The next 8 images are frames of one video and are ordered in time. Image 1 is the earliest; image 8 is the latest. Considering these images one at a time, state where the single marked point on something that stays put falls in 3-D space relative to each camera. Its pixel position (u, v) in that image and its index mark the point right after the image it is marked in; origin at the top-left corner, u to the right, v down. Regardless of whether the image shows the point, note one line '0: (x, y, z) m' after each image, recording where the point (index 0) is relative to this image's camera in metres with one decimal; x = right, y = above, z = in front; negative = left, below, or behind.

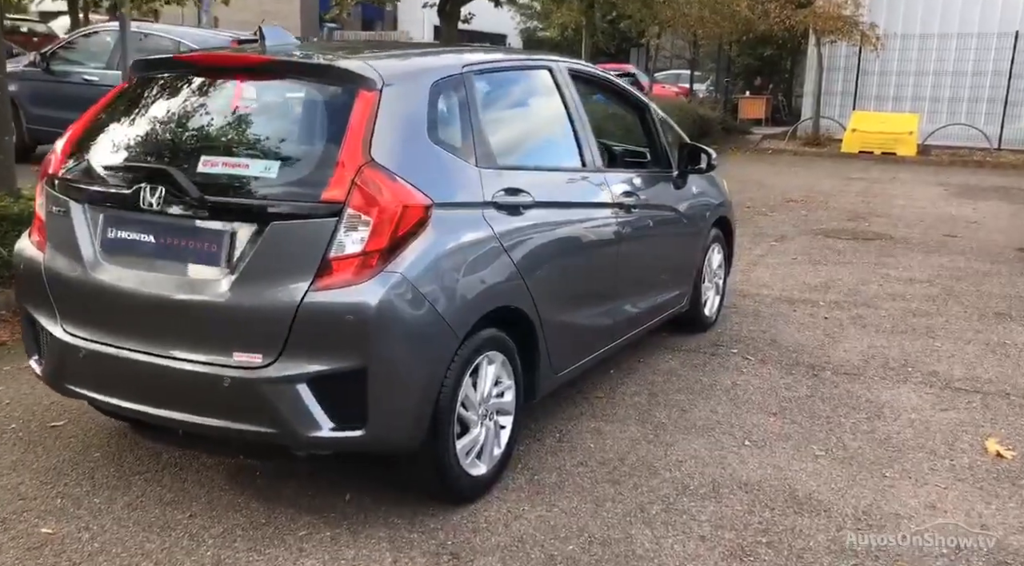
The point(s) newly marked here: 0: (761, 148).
0: (+5.7, +3.1, +19.4) m
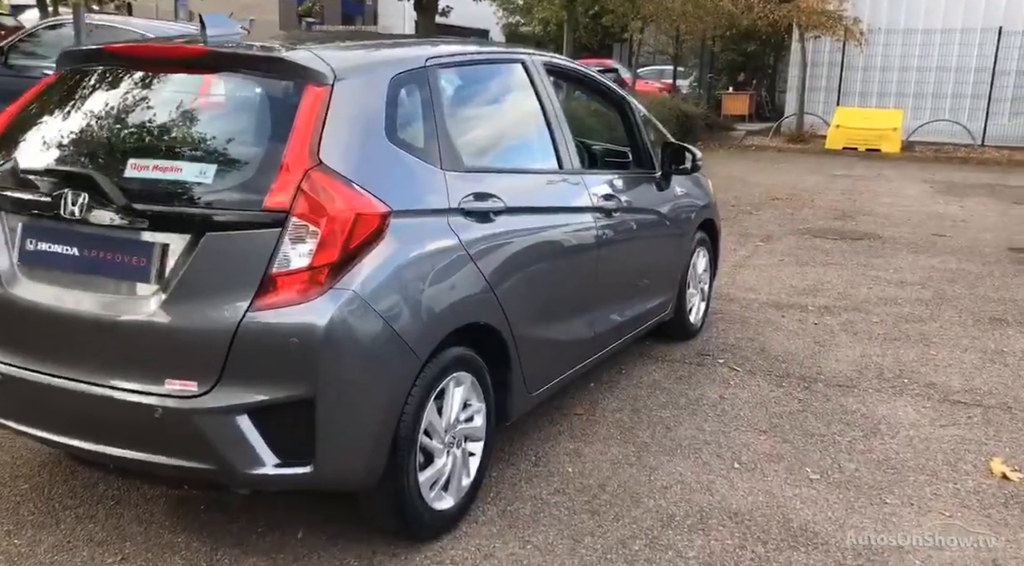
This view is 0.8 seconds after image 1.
0: (+5.2, +3.1, +19.2) m
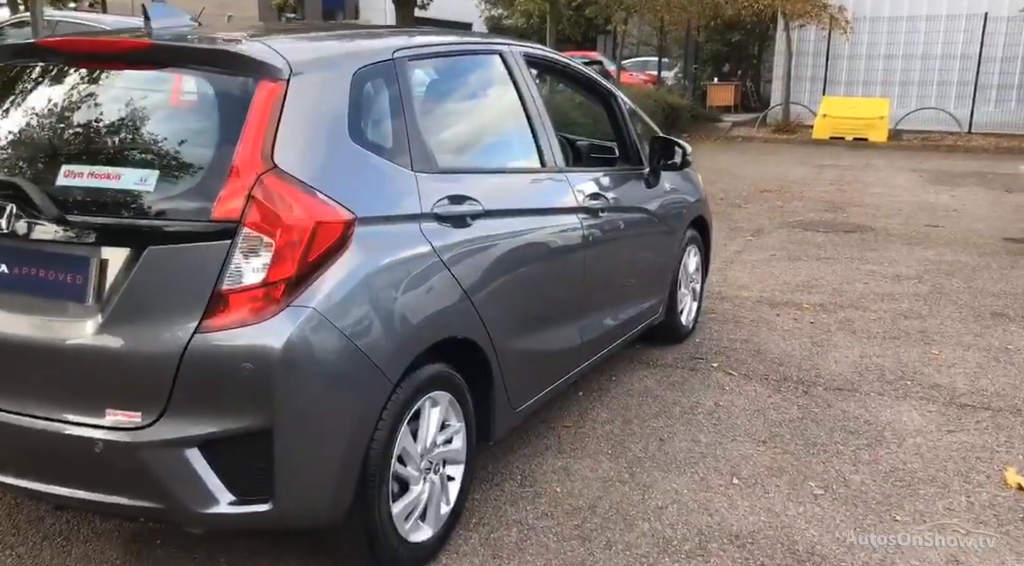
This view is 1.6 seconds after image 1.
0: (+4.9, +3.3, +19.0) m
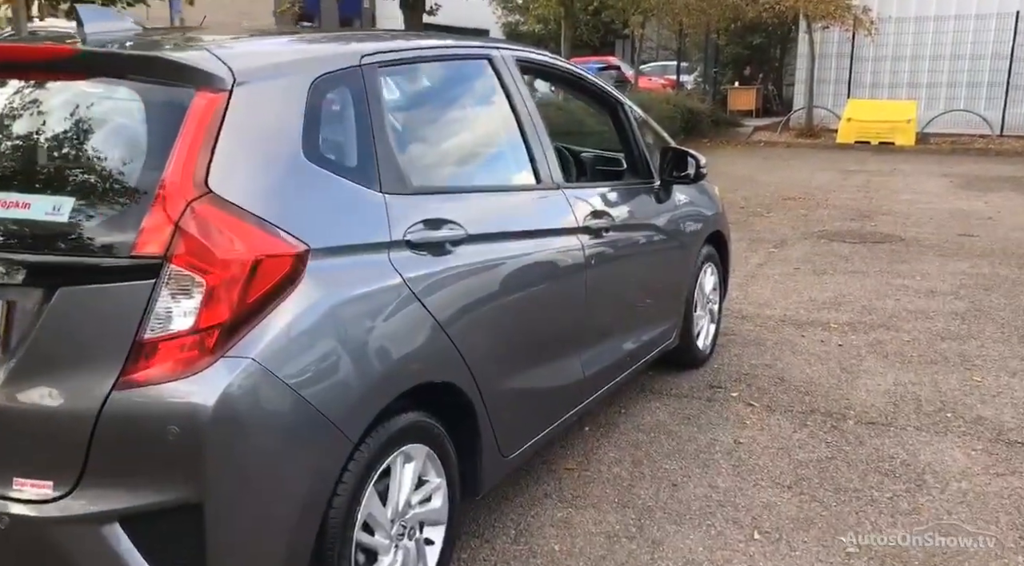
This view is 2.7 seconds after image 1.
0: (+5.2, +3.1, +18.5) m
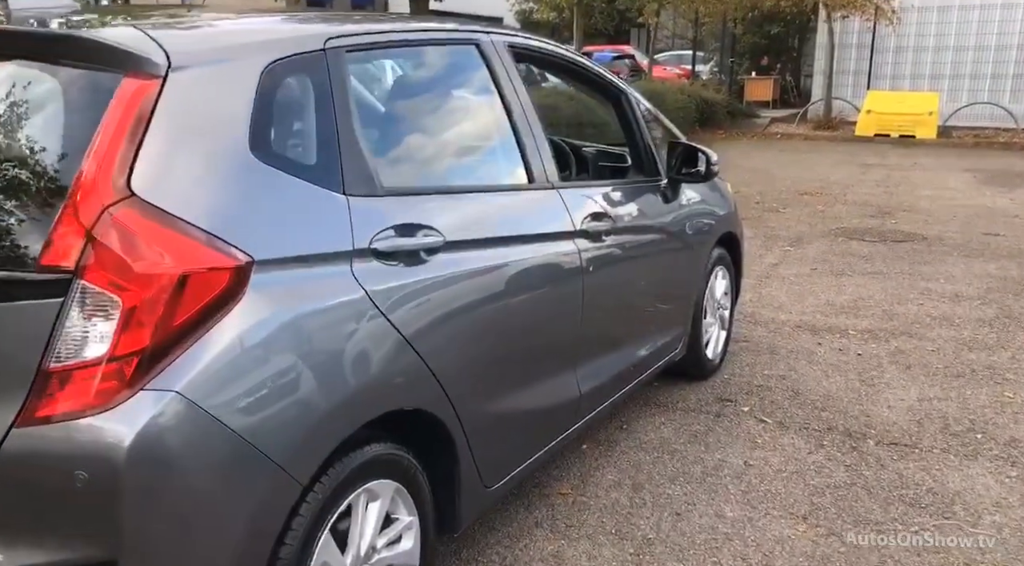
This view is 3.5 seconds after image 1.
0: (+5.5, +3.2, +18.1) m
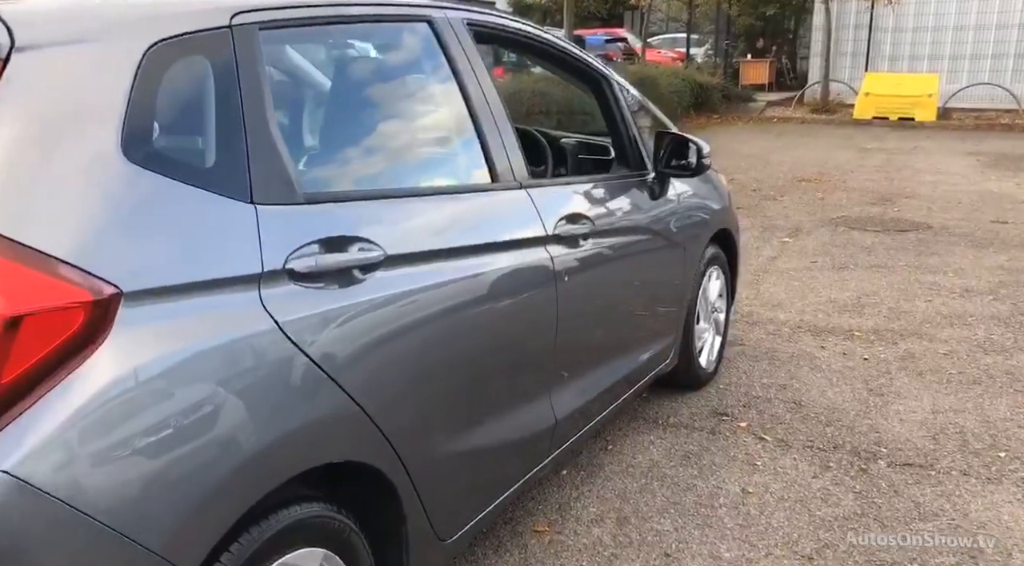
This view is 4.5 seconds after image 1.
0: (+5.2, +3.5, +17.6) m
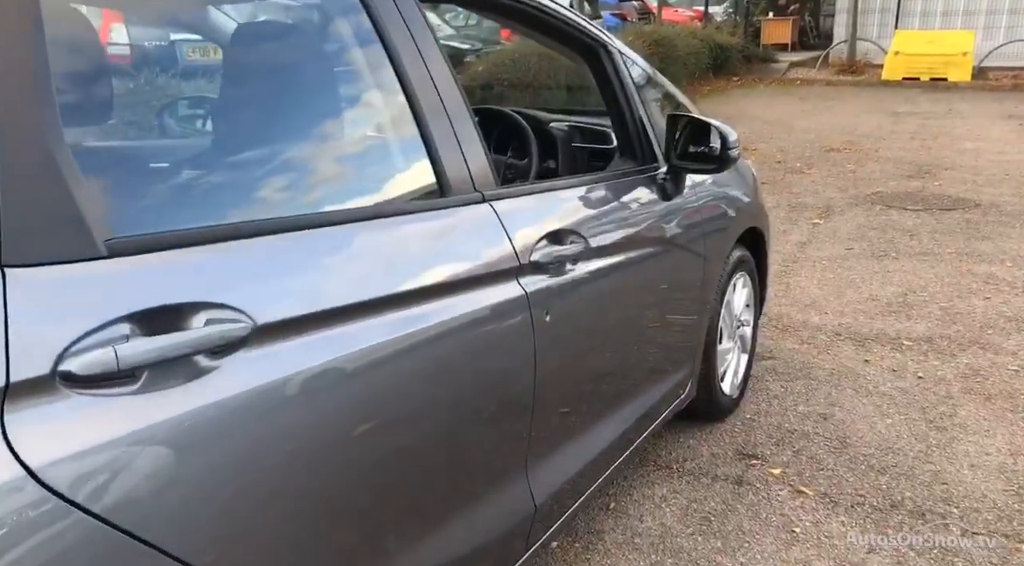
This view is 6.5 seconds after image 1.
0: (+5.4, +4.0, +16.7) m
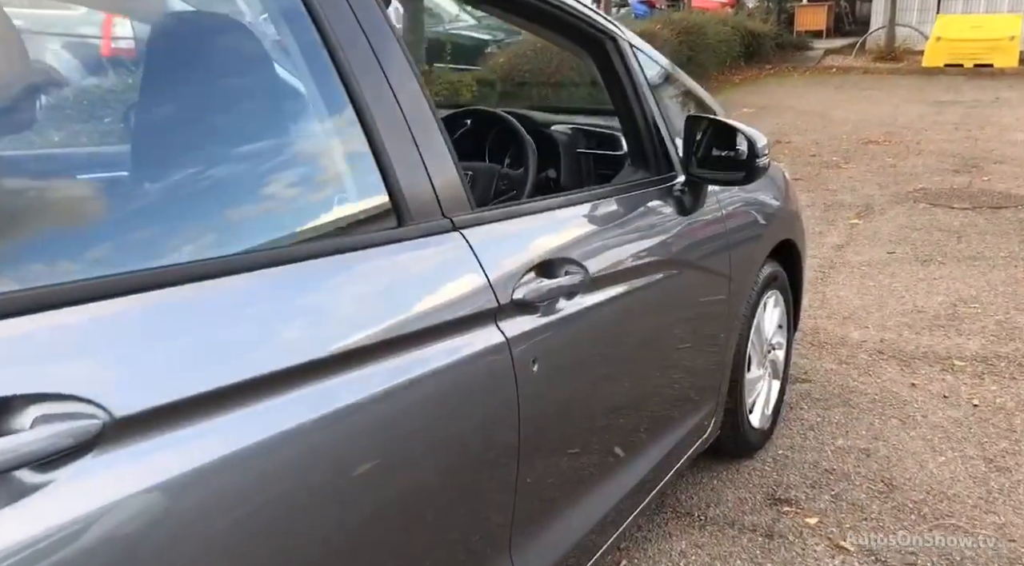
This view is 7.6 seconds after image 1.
0: (+5.9, +4.1, +16.1) m
